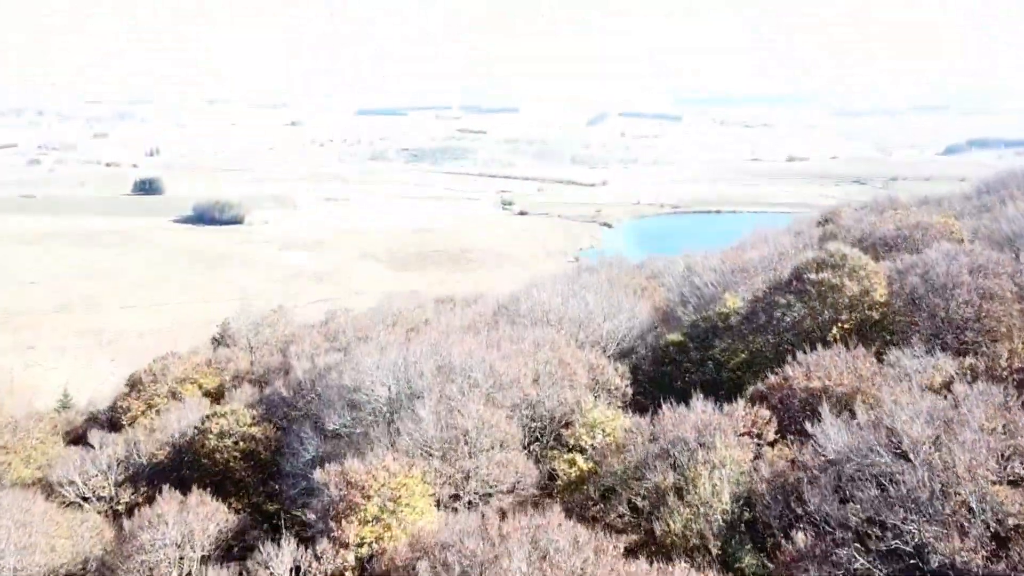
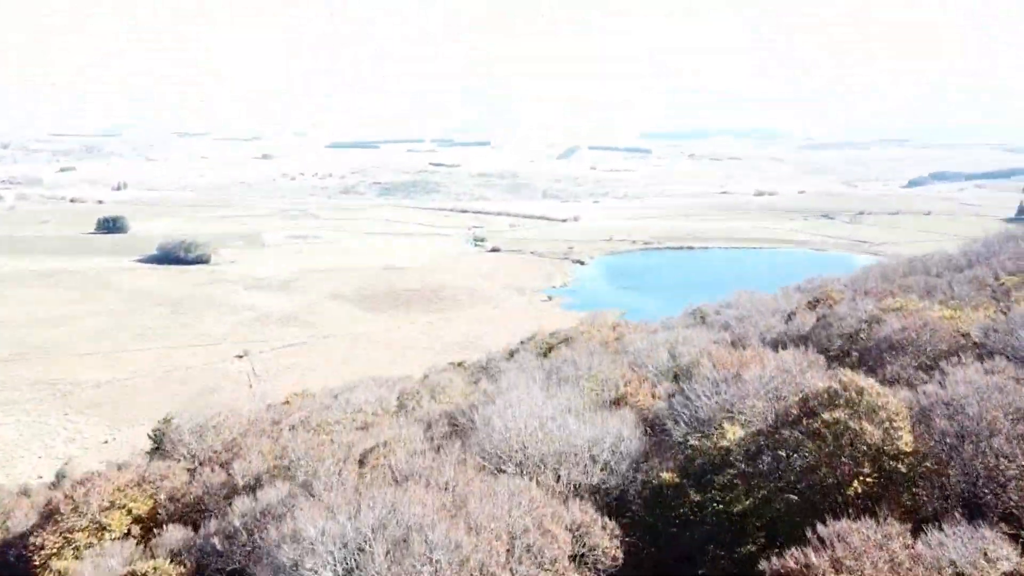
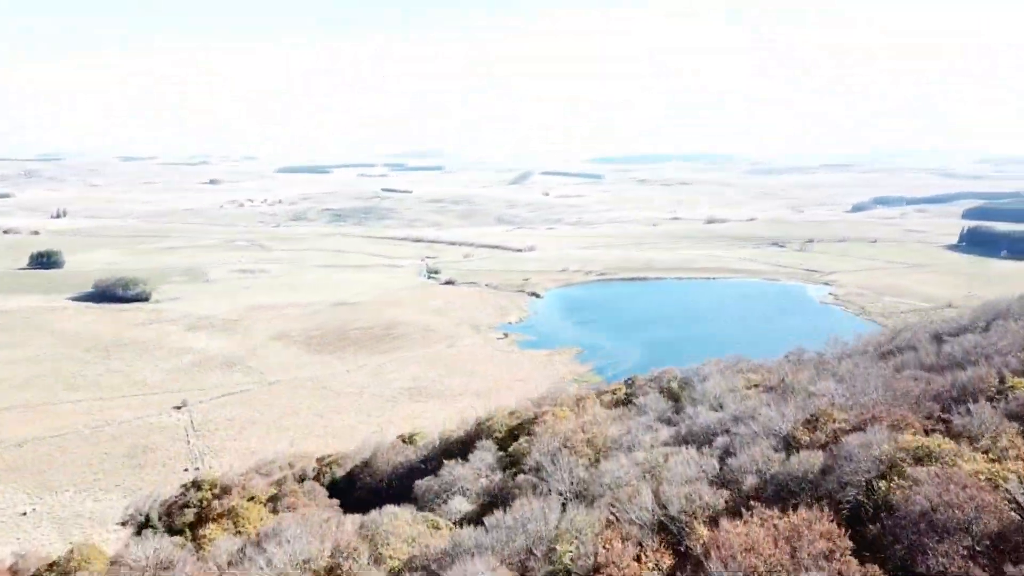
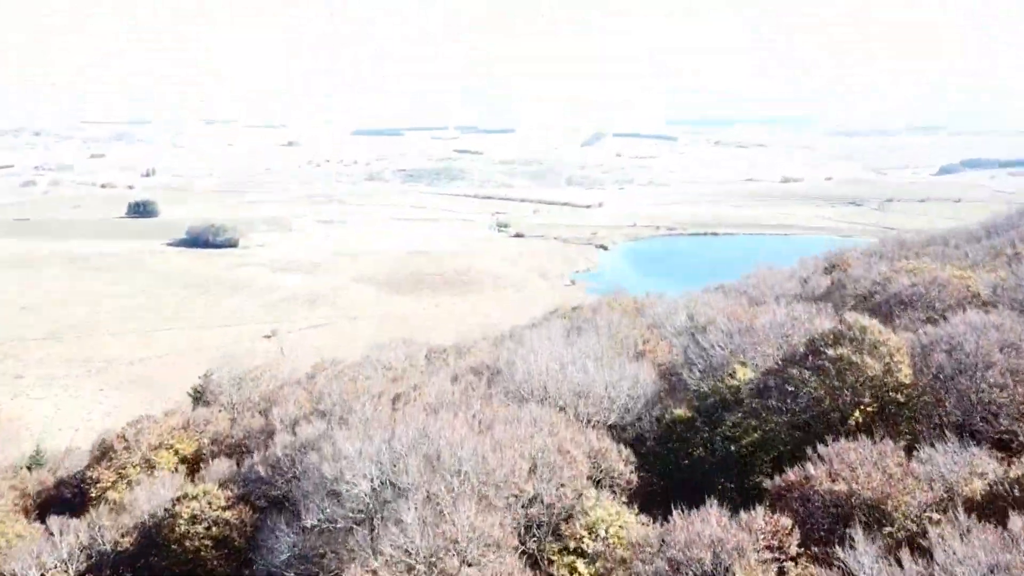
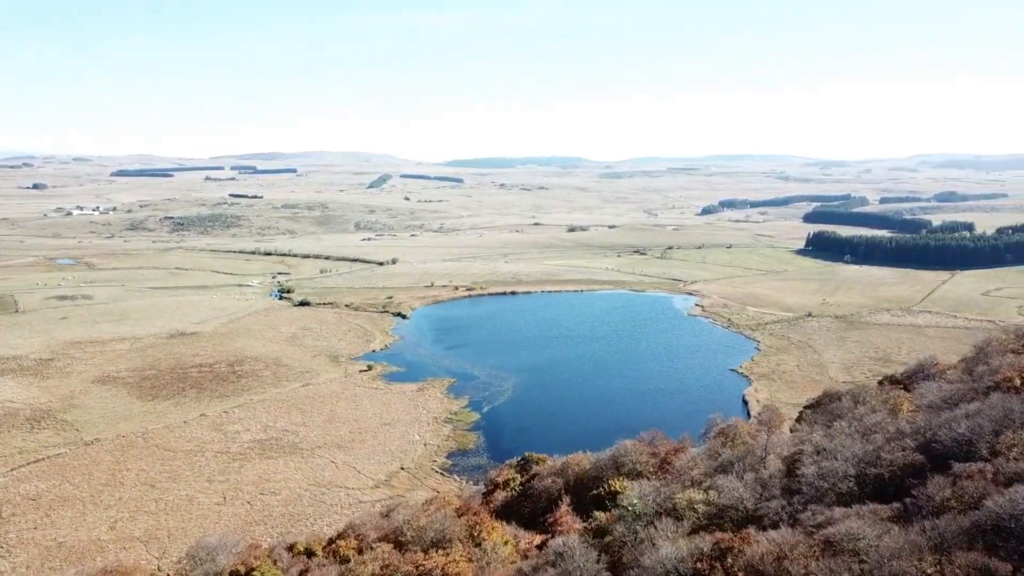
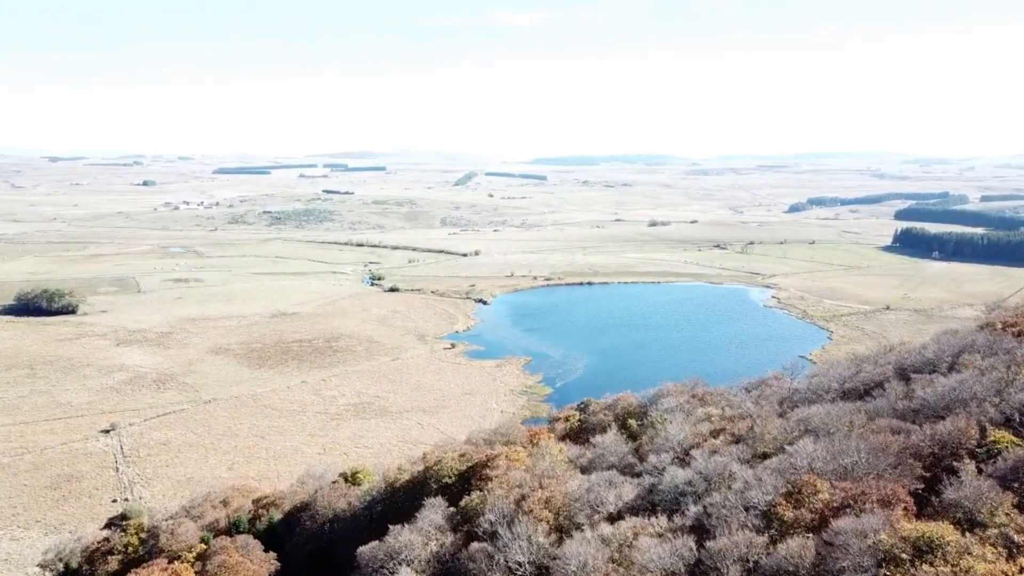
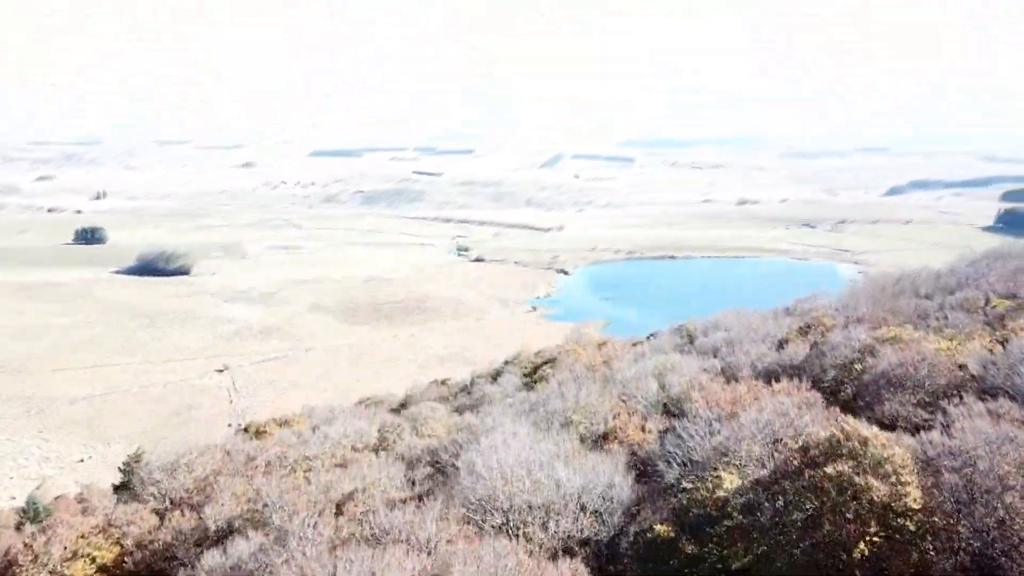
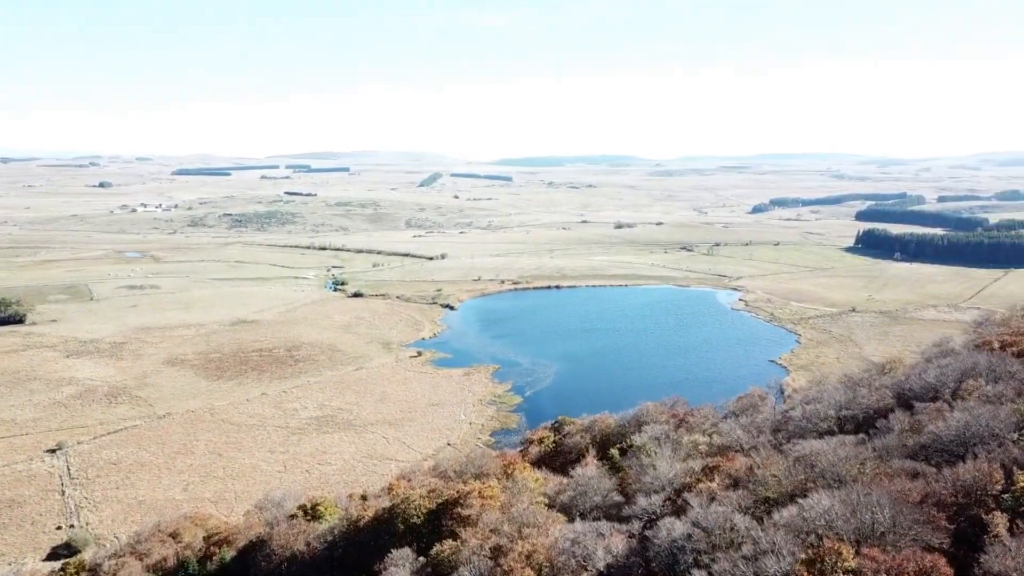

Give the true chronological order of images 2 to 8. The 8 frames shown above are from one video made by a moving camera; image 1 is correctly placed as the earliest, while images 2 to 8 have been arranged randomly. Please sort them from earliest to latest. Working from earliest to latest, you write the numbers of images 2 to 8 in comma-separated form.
4, 2, 7, 3, 6, 8, 5
